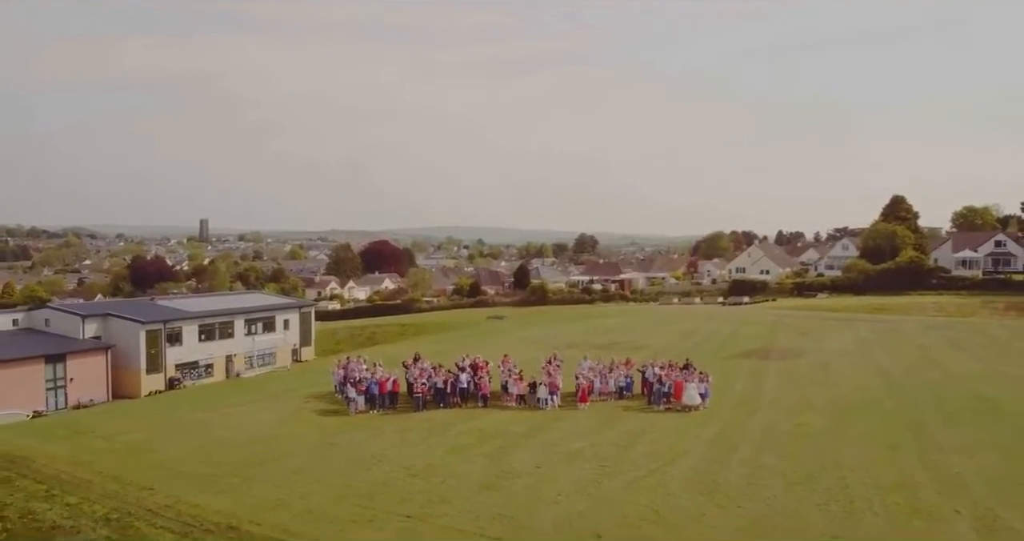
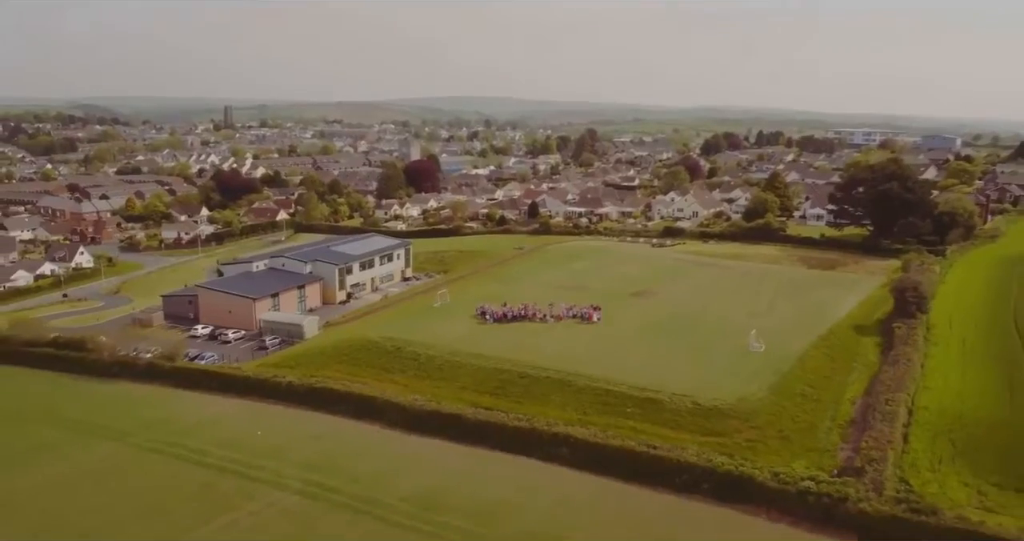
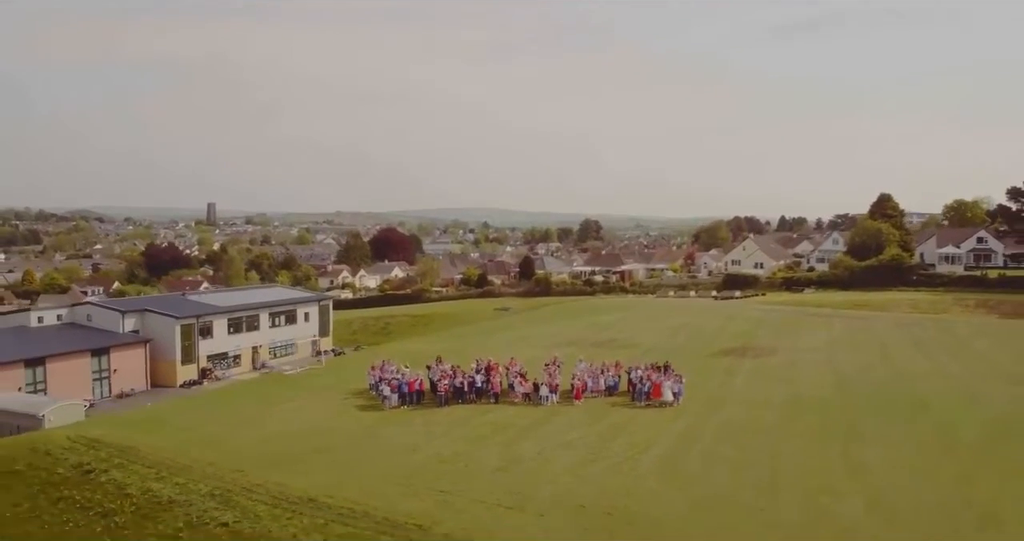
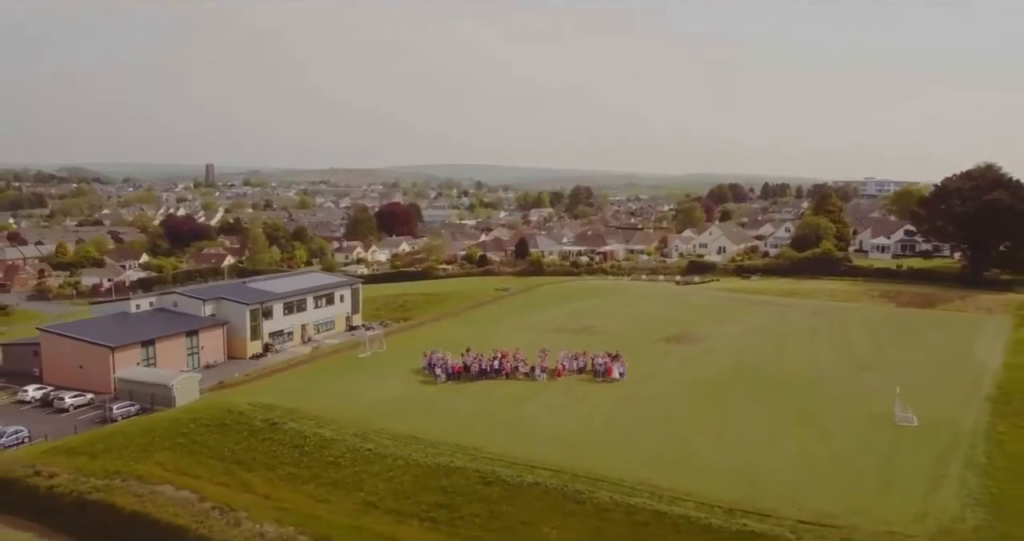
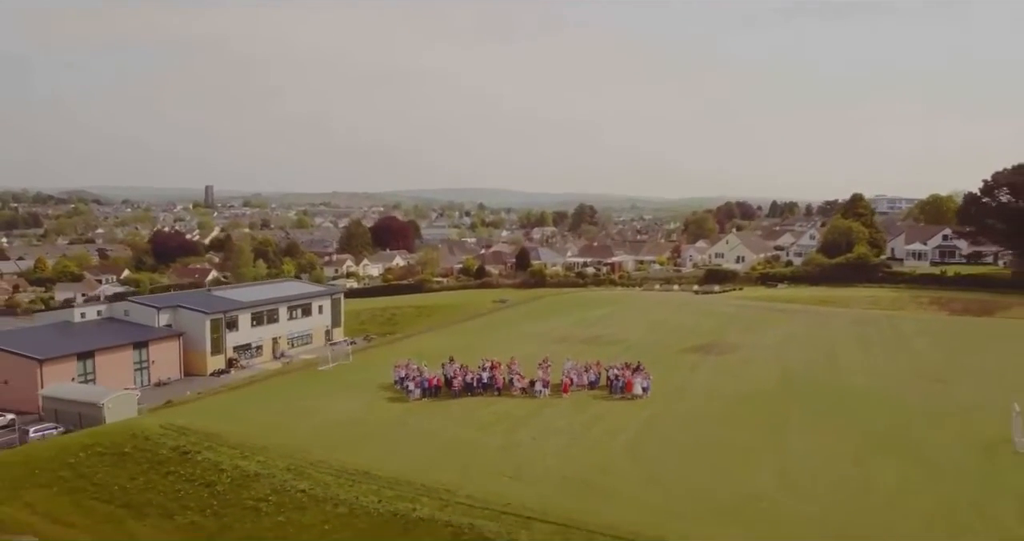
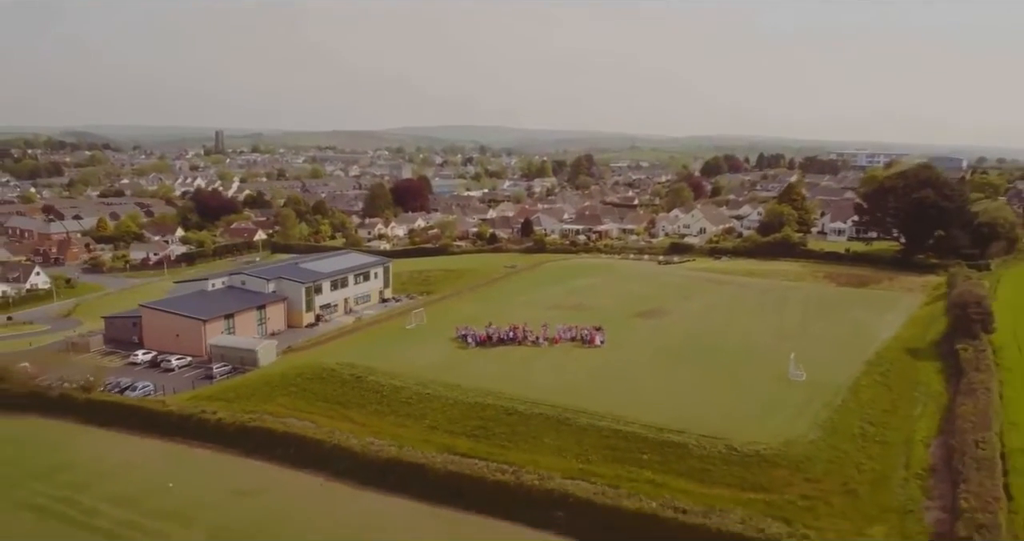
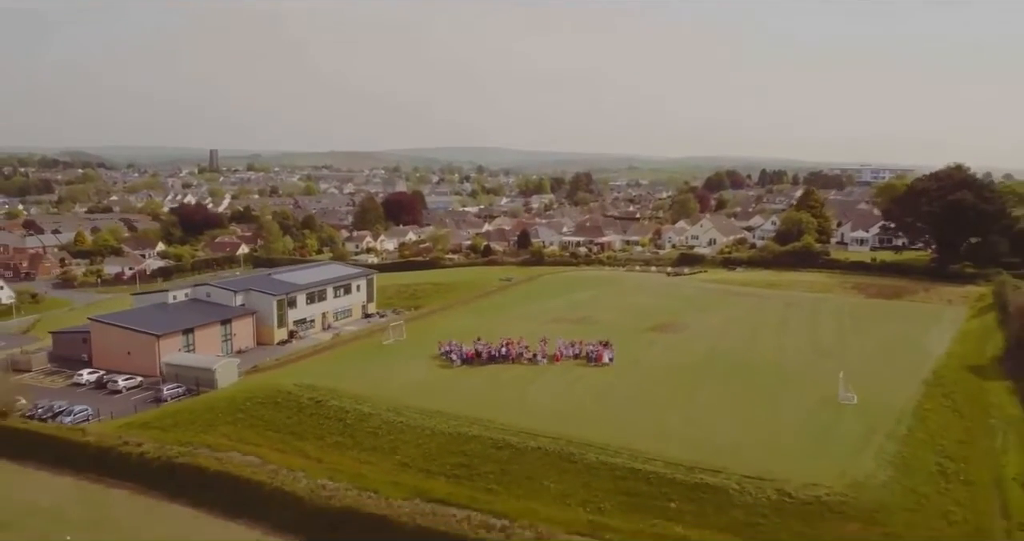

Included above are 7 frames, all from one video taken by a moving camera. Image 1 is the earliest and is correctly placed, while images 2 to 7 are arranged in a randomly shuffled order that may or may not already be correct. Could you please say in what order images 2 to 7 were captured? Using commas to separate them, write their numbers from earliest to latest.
3, 5, 4, 7, 6, 2
